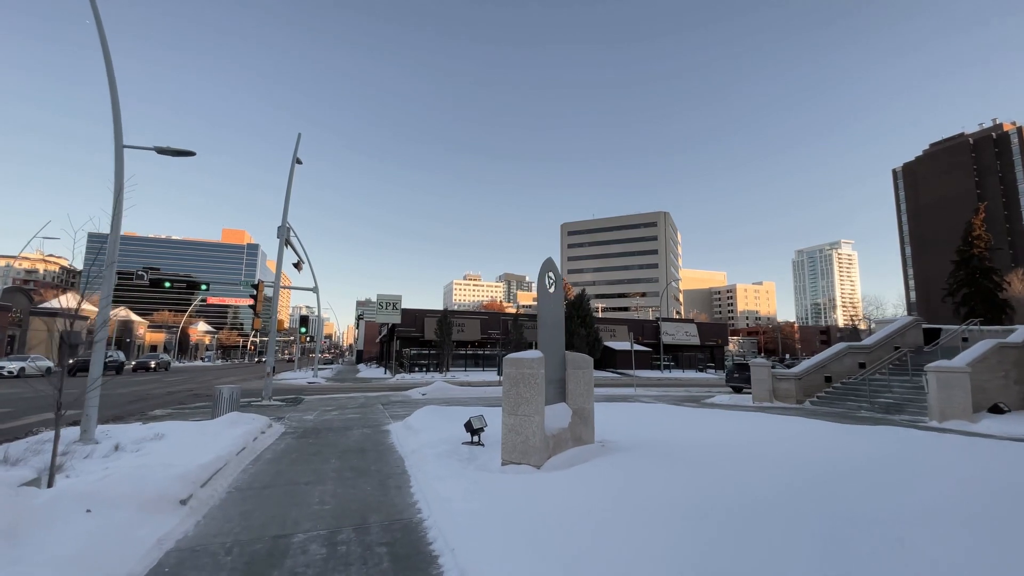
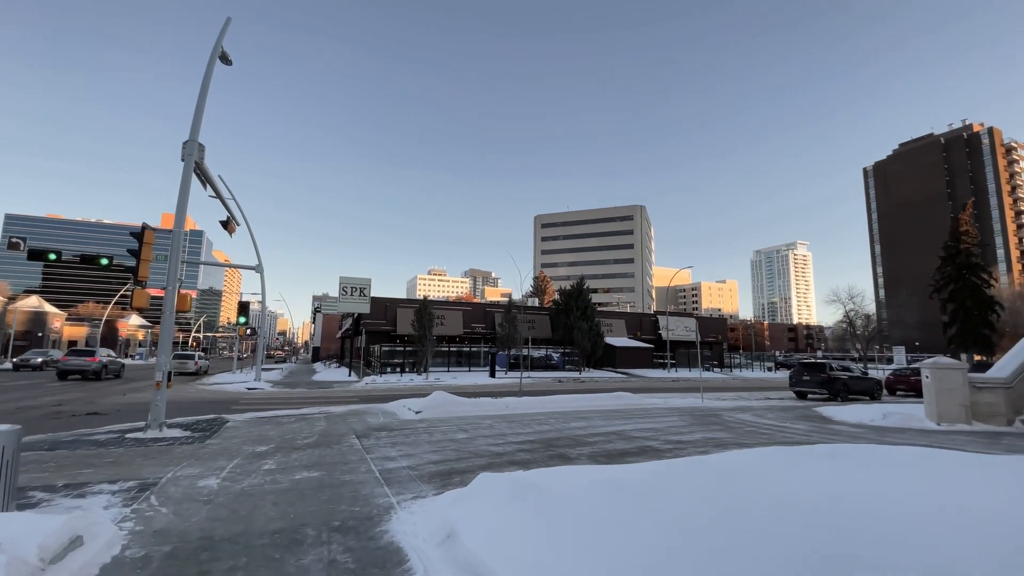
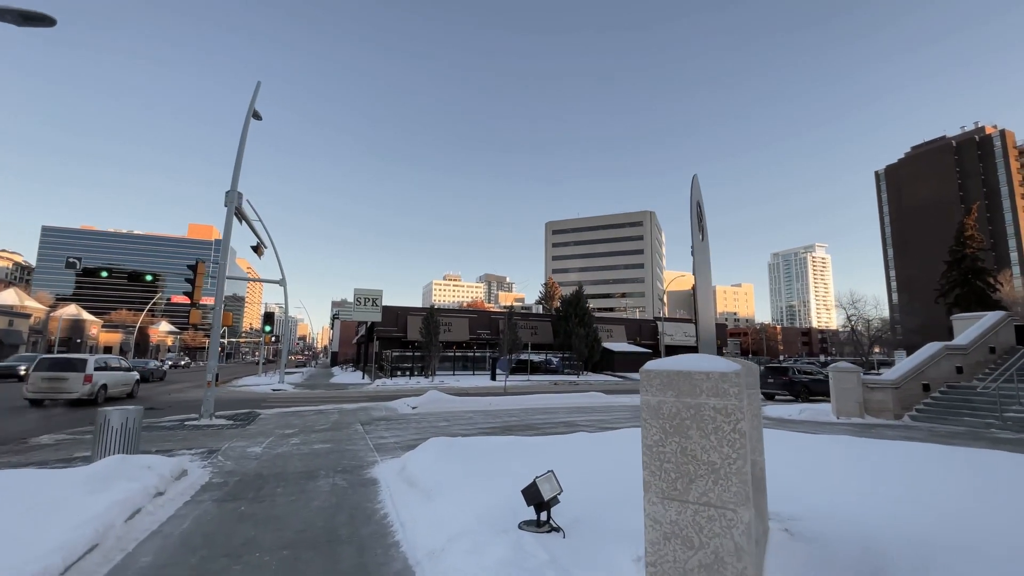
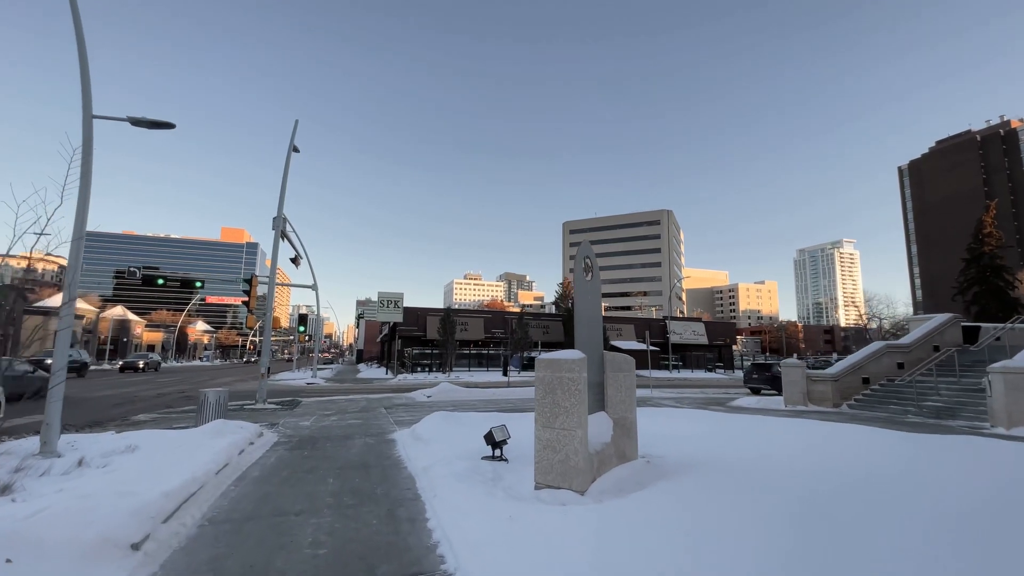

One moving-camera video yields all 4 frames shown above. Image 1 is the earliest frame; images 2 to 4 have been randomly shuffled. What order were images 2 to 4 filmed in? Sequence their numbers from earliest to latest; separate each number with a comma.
4, 3, 2
